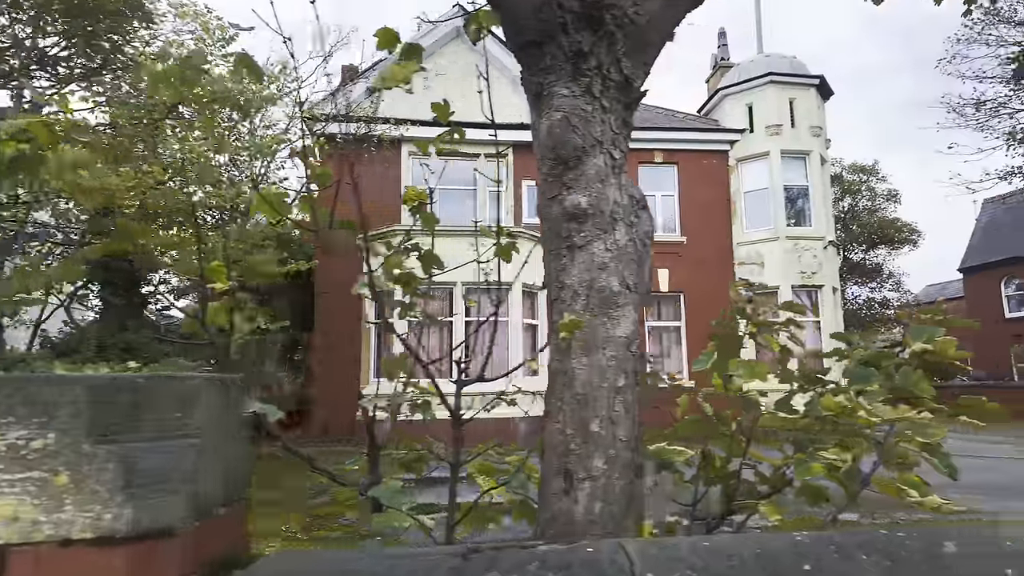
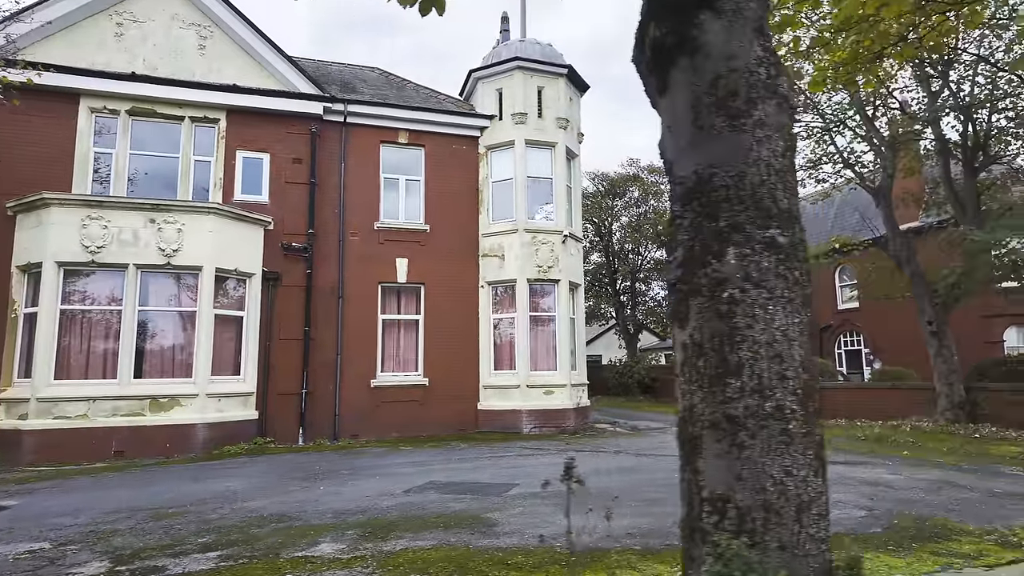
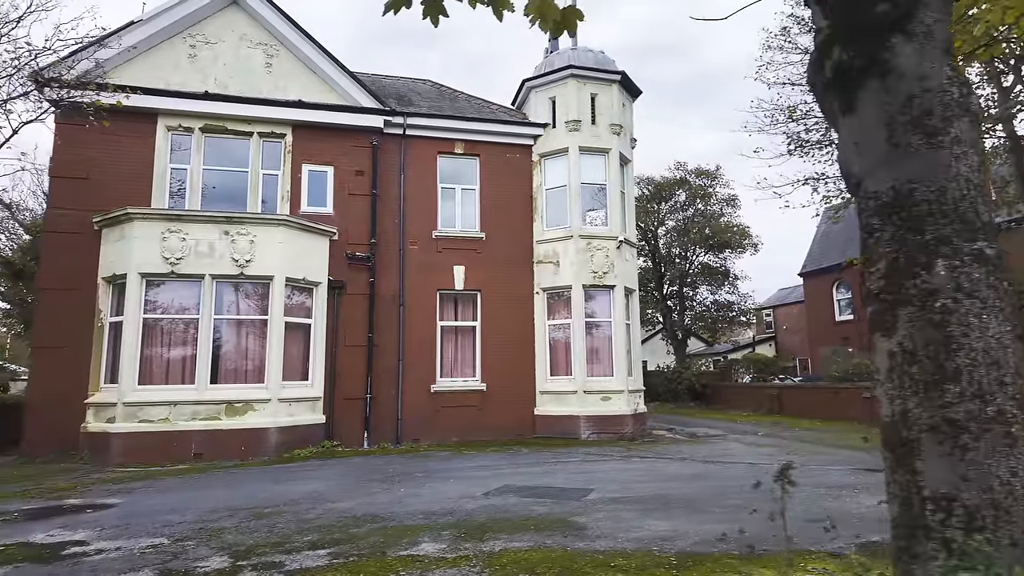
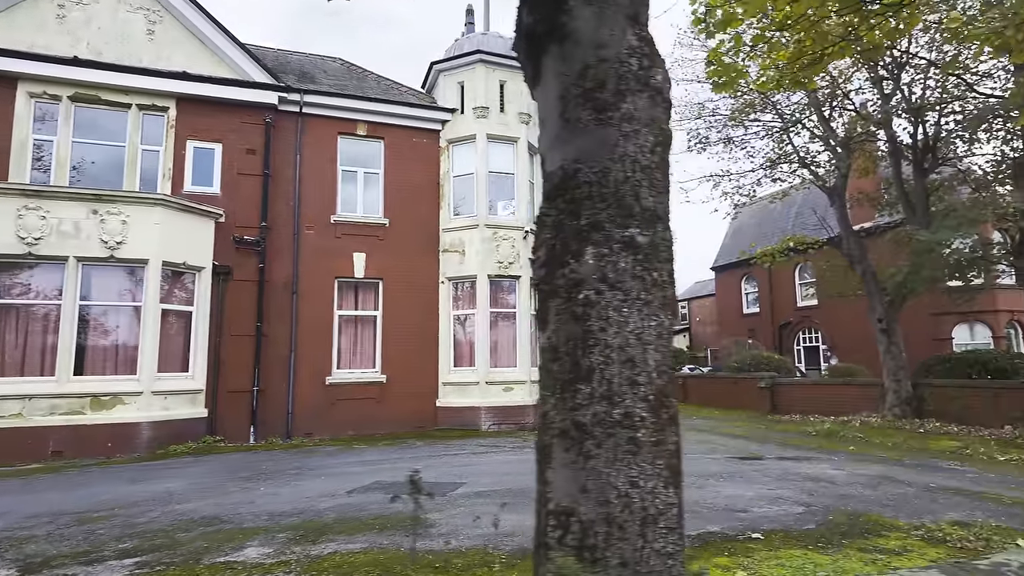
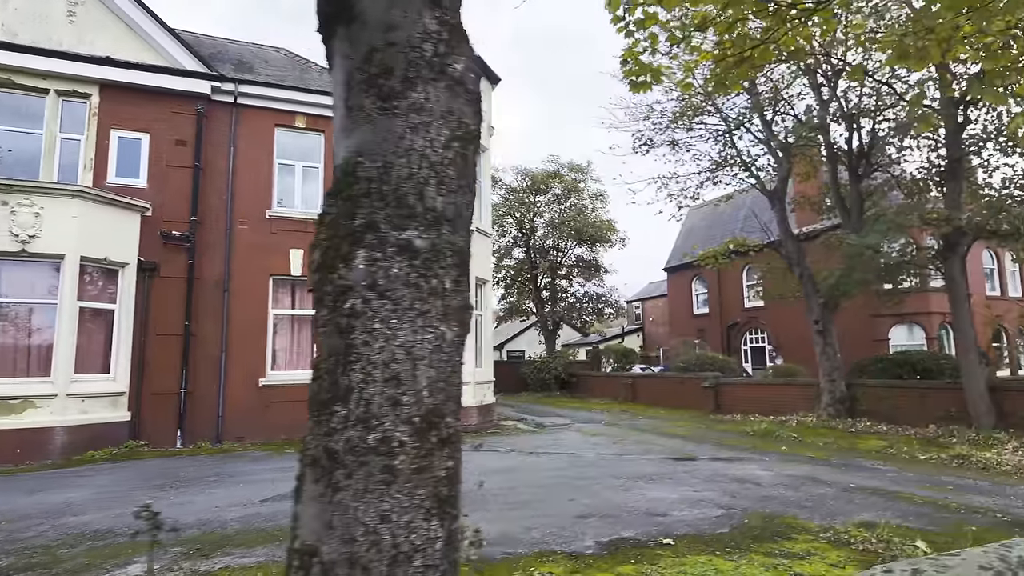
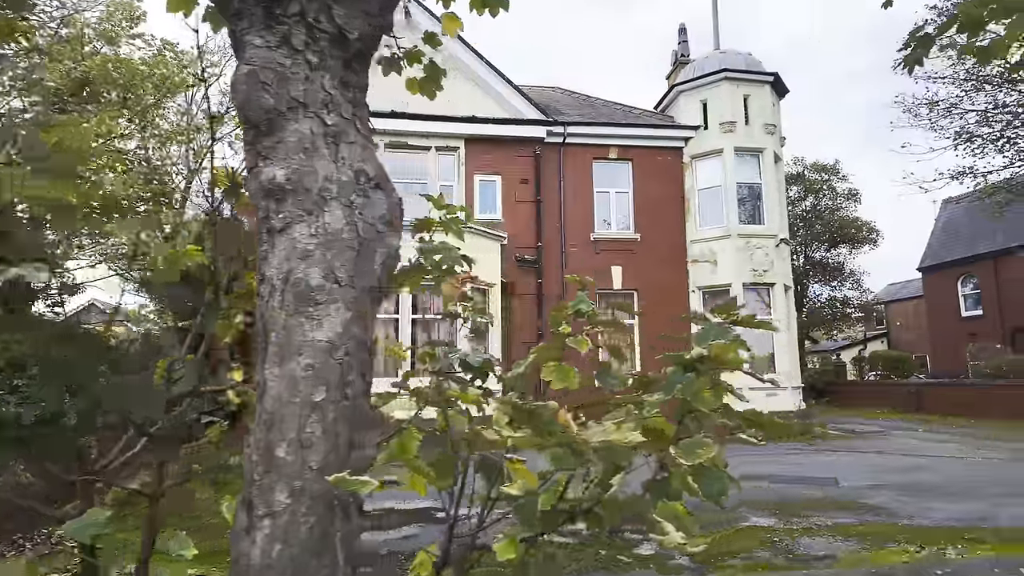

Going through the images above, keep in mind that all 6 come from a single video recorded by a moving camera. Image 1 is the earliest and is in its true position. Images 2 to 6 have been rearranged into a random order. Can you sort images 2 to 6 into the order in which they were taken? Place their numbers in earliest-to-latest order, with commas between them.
6, 3, 2, 4, 5
